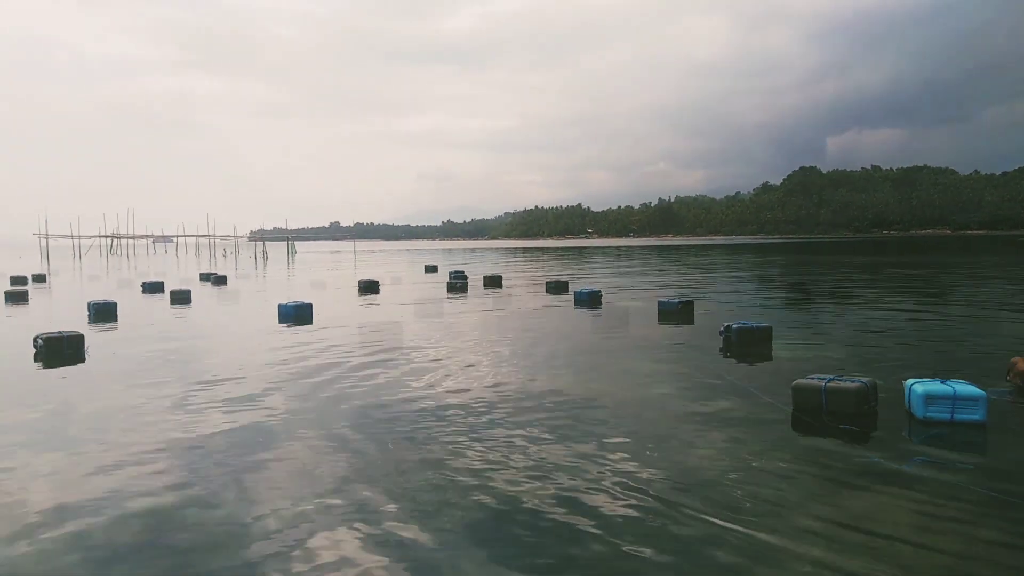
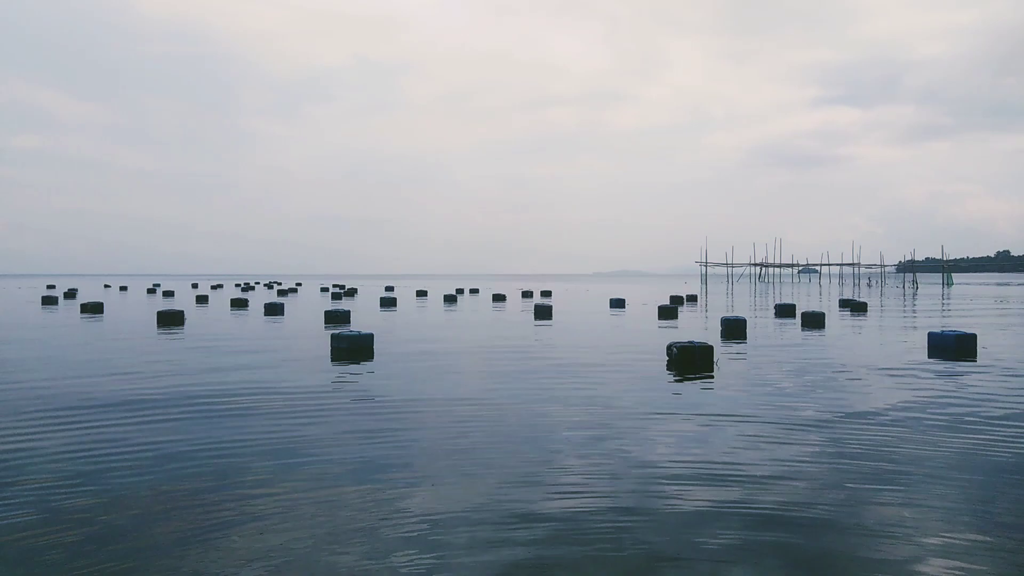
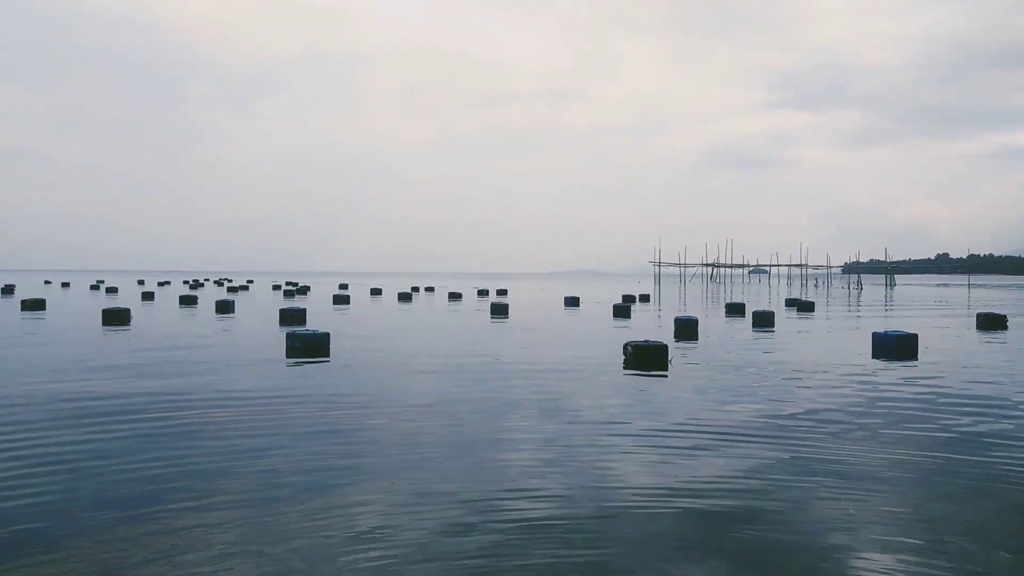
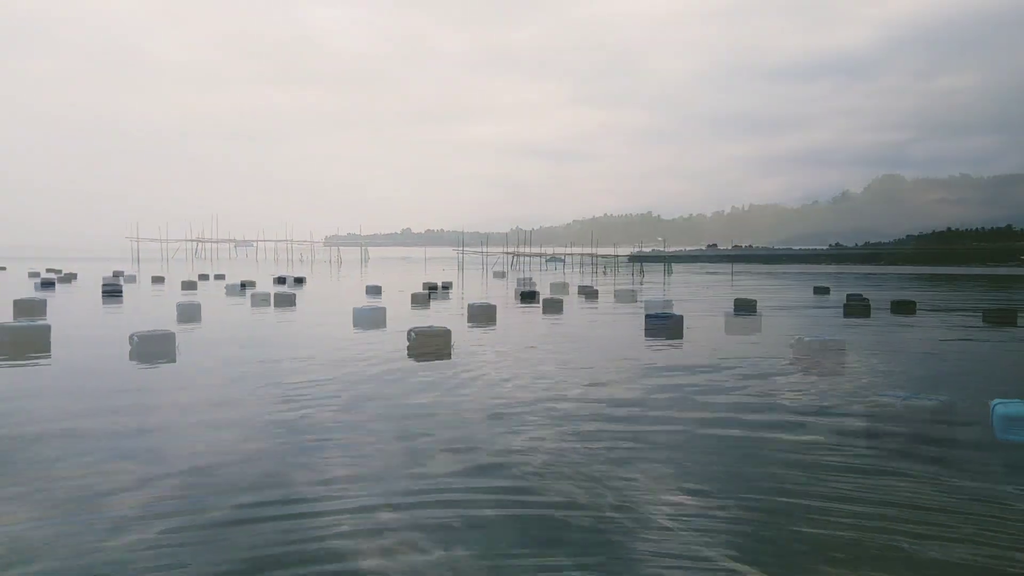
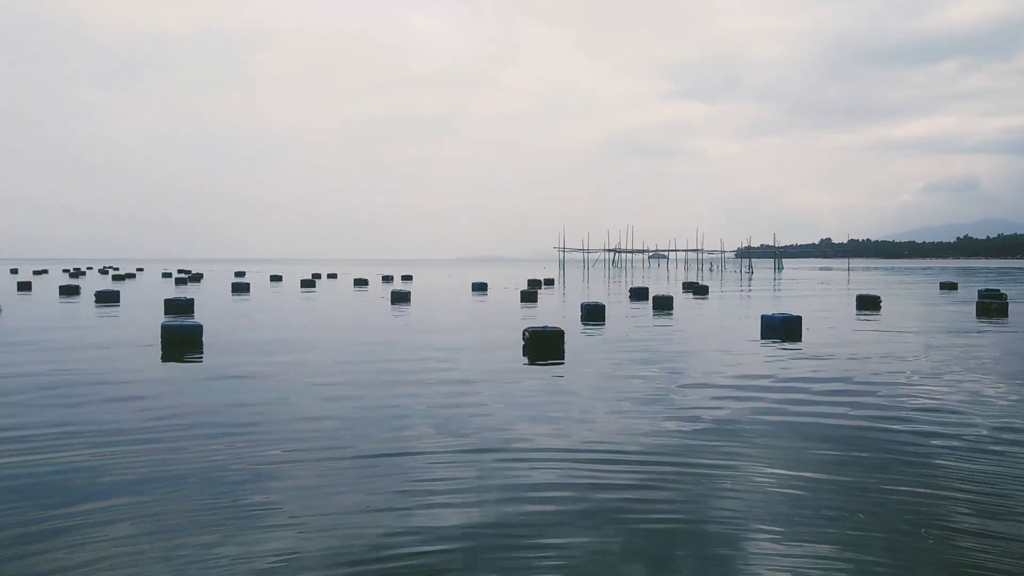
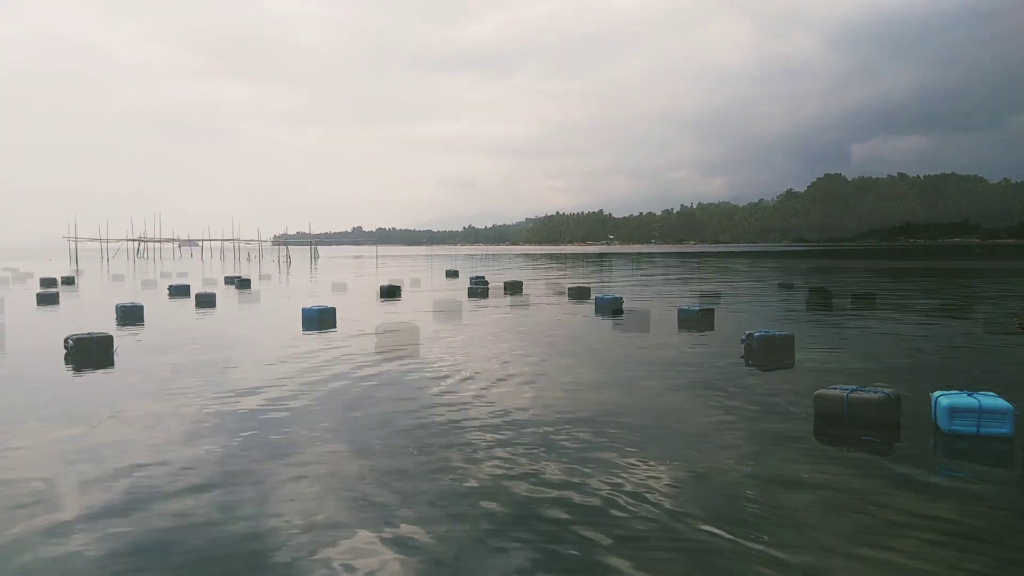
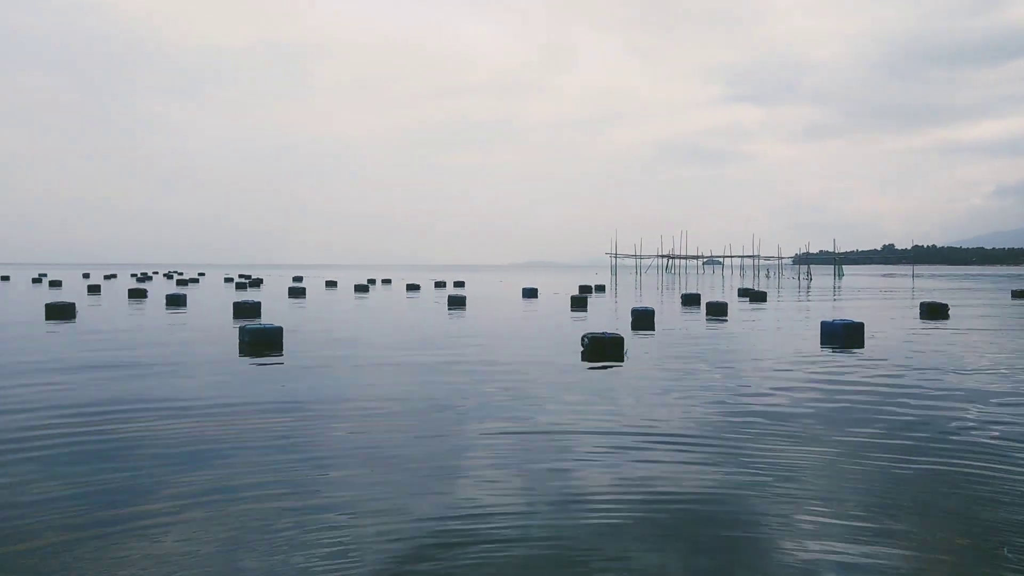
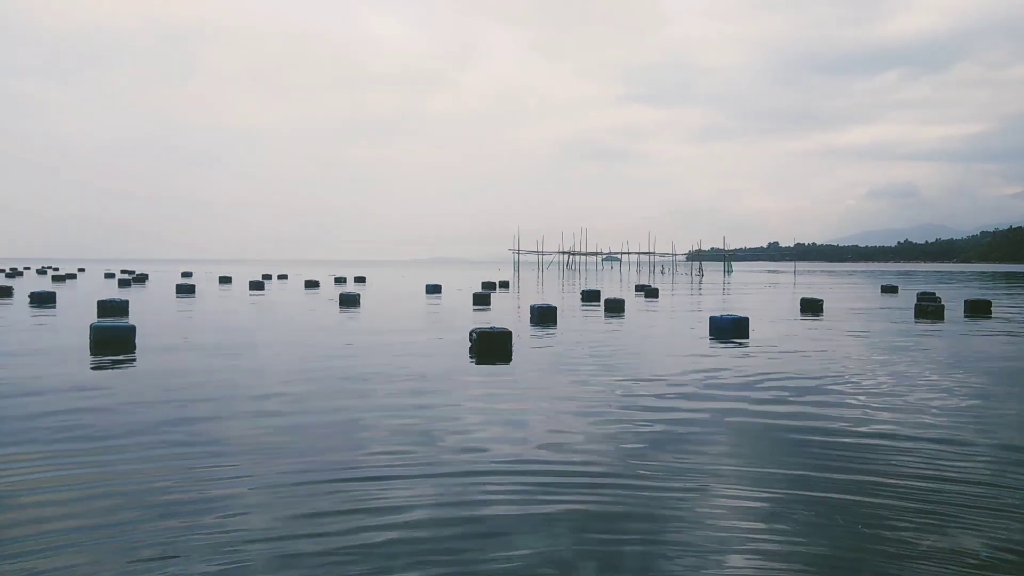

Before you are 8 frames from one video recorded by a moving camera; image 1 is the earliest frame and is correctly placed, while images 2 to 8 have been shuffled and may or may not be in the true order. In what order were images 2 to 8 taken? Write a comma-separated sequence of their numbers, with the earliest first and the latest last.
6, 4, 8, 5, 7, 3, 2
